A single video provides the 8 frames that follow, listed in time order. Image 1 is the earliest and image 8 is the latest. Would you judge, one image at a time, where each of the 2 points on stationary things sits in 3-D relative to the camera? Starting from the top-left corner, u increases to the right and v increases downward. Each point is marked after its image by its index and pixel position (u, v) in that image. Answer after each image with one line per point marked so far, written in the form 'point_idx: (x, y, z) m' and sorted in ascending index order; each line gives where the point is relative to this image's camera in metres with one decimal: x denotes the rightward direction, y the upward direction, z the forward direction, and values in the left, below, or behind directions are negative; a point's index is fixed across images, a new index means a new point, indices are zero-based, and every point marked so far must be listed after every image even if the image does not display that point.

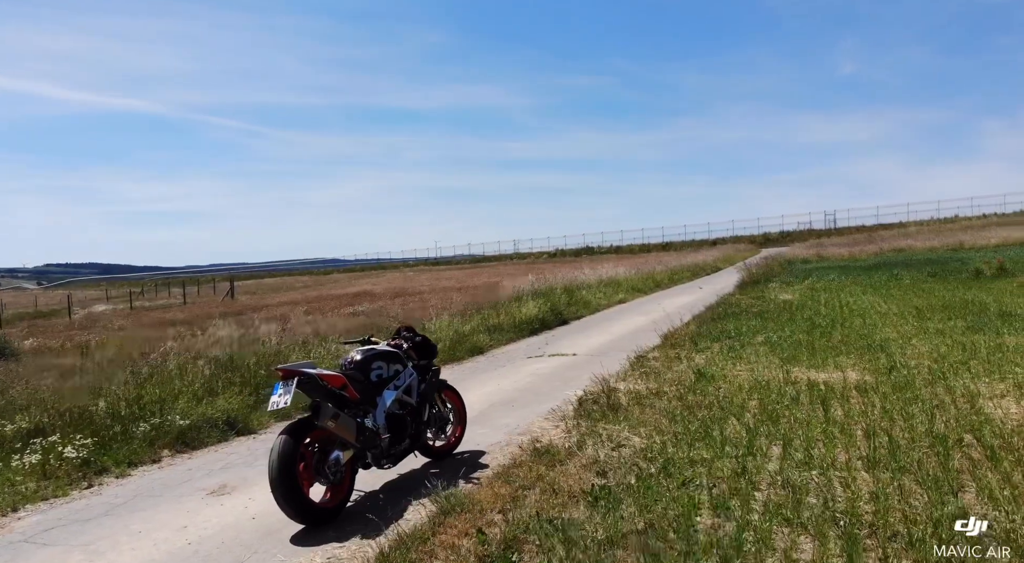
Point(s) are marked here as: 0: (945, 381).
0: (+4.7, -1.1, +7.2) m
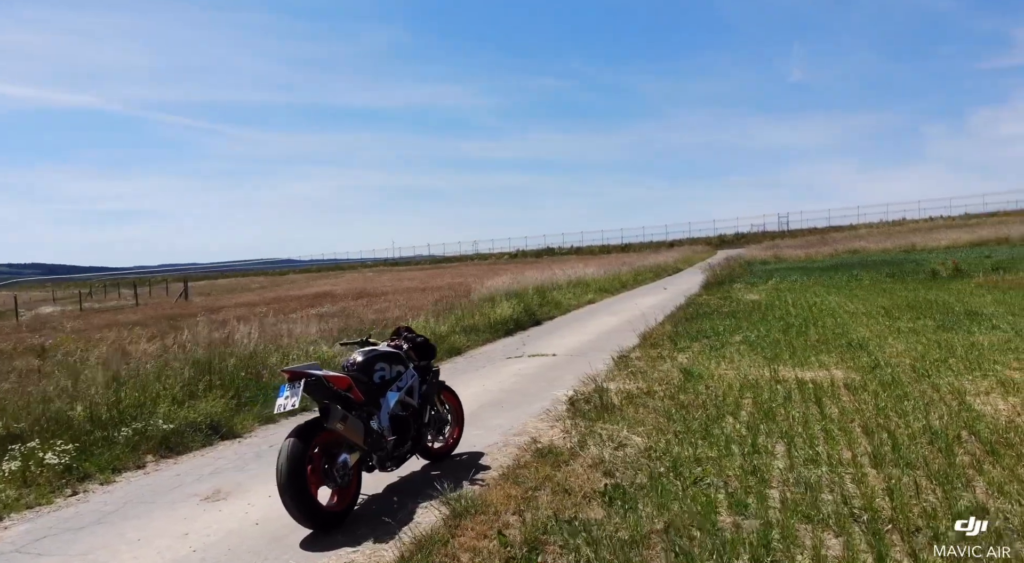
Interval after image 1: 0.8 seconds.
0: (+4.6, -1.1, +7.4) m
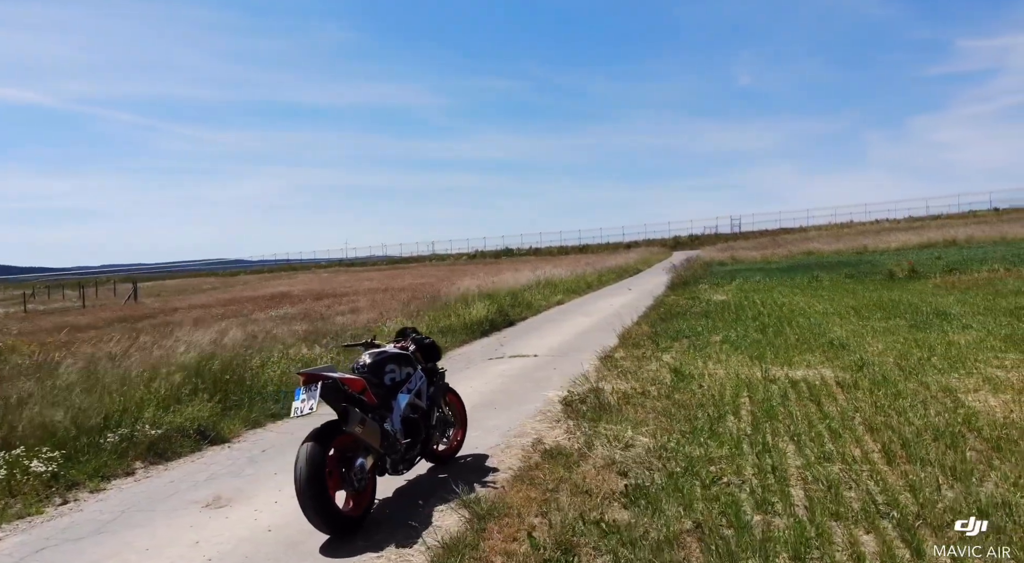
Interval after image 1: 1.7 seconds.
0: (+4.6, -1.1, +7.6) m
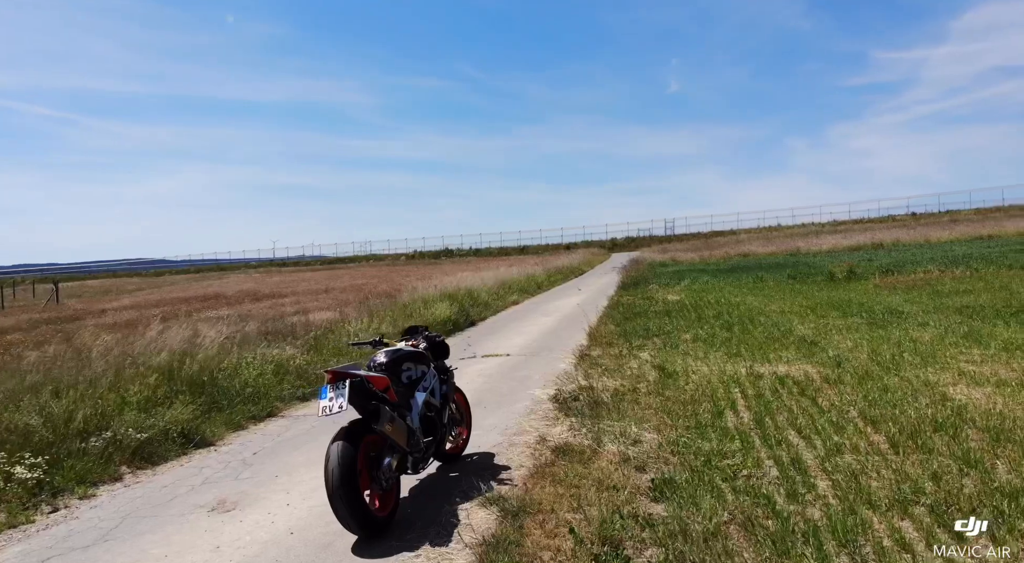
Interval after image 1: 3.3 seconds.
0: (+4.6, -1.1, +7.9) m
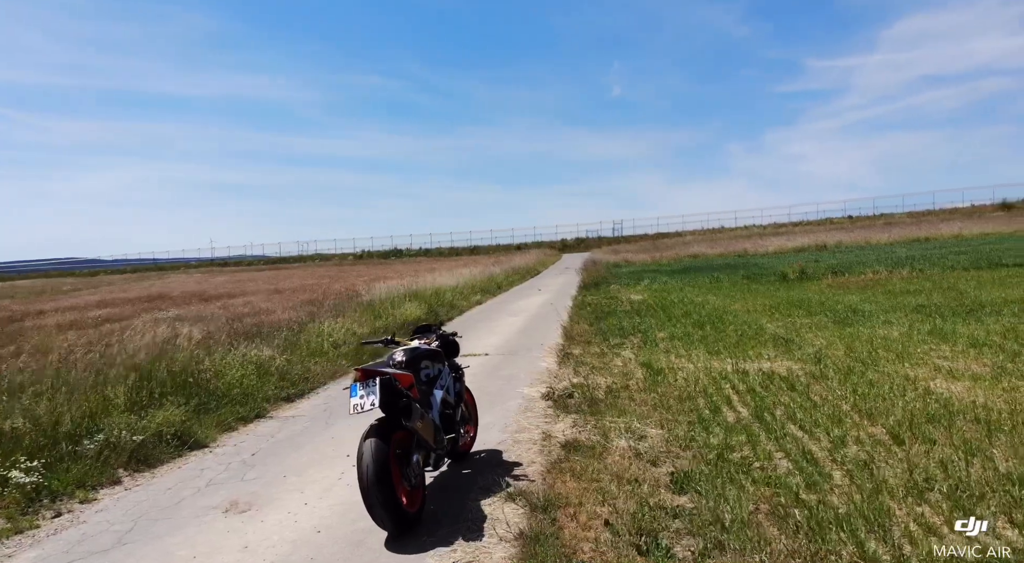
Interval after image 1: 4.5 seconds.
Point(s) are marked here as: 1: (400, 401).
0: (+4.5, -1.1, +8.2) m
1: (-0.7, -0.8, +4.2) m
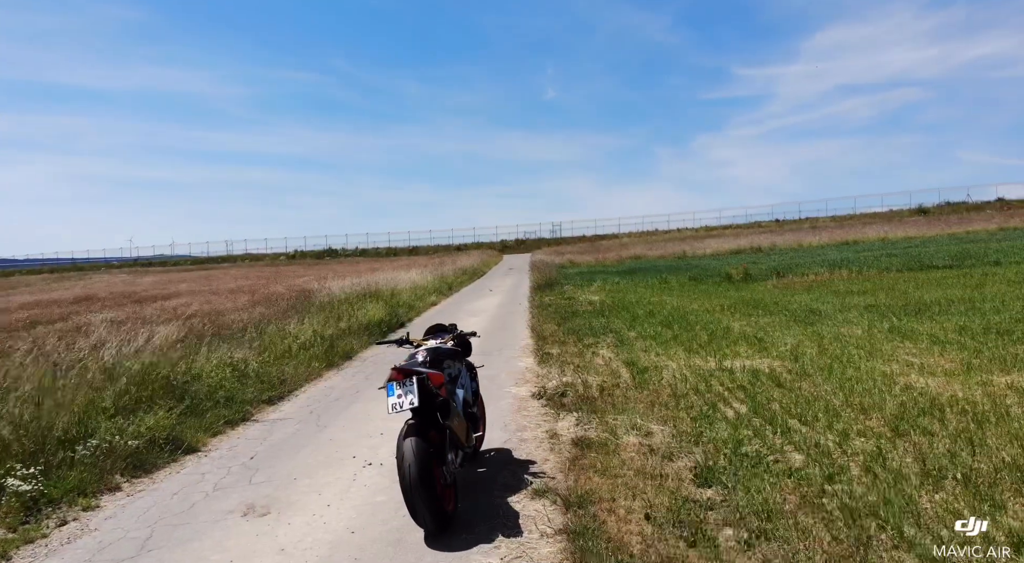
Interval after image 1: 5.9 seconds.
0: (+4.4, -1.1, +8.6) m
1: (-0.5, -0.8, +4.3) m
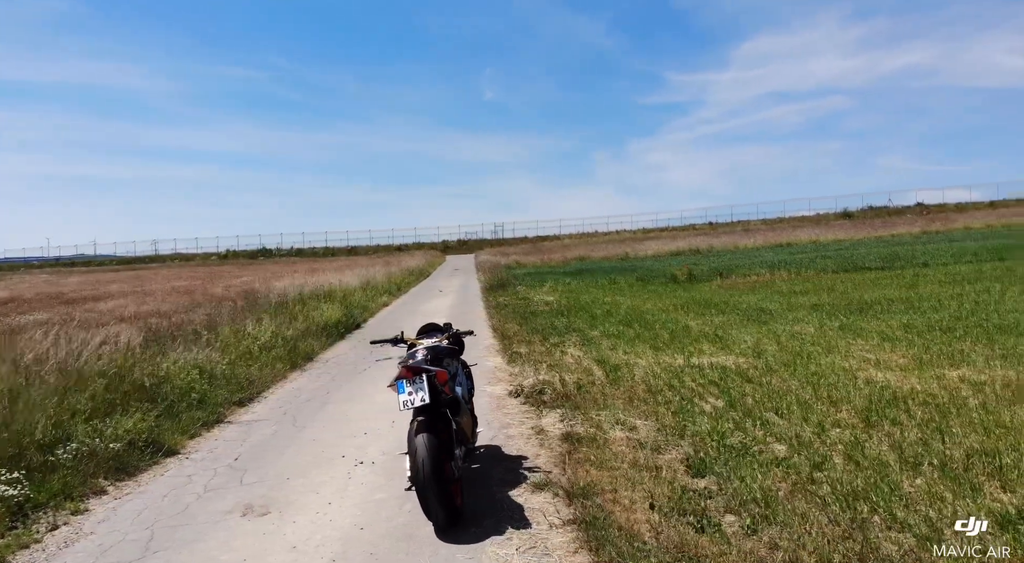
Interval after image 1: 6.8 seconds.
0: (+4.1, -1.1, +9.1) m
1: (-0.5, -0.8, +4.4) m
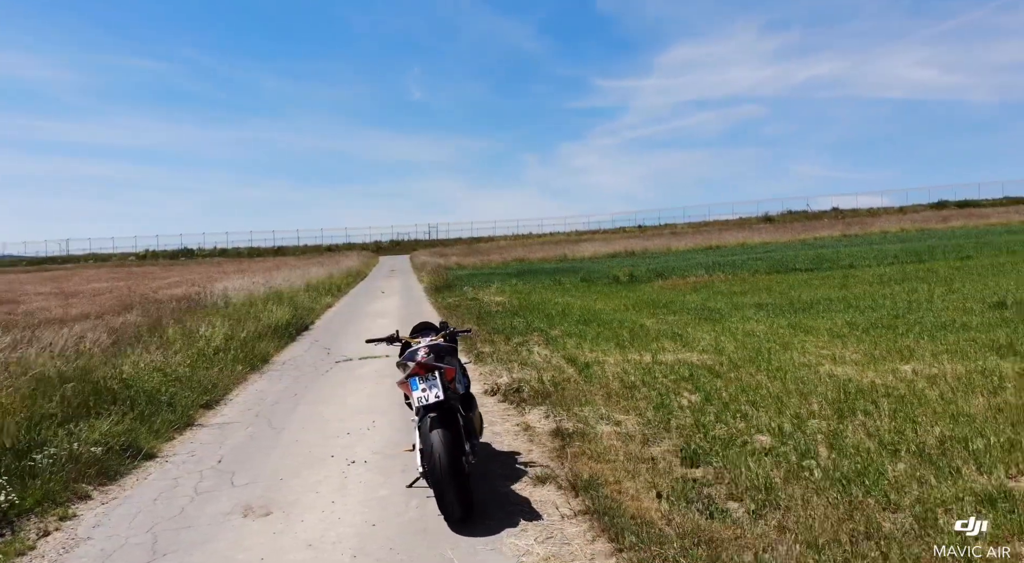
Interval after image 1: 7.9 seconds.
0: (+3.8, -1.1, +9.6) m
1: (-0.4, -0.8, +4.5) m
